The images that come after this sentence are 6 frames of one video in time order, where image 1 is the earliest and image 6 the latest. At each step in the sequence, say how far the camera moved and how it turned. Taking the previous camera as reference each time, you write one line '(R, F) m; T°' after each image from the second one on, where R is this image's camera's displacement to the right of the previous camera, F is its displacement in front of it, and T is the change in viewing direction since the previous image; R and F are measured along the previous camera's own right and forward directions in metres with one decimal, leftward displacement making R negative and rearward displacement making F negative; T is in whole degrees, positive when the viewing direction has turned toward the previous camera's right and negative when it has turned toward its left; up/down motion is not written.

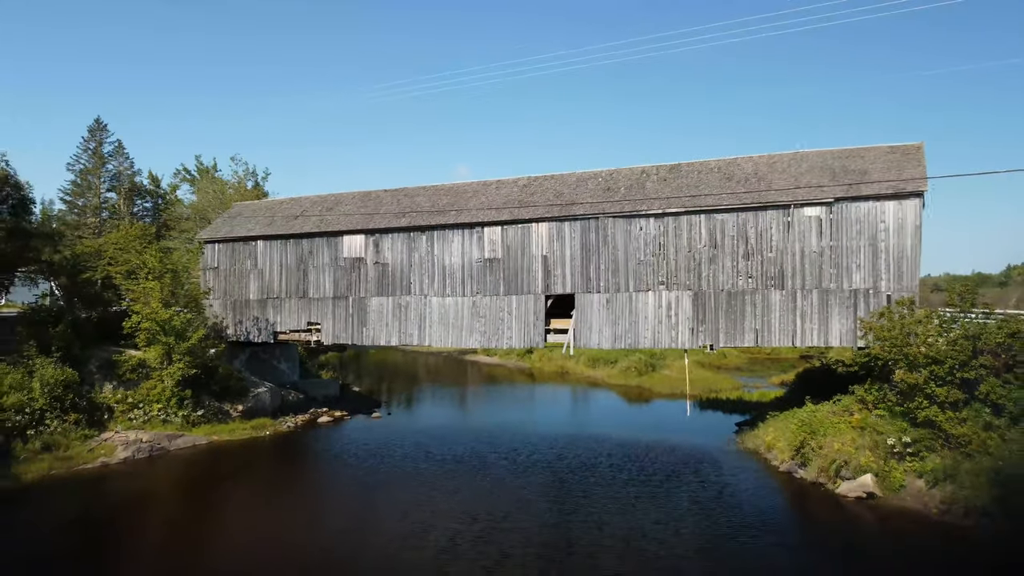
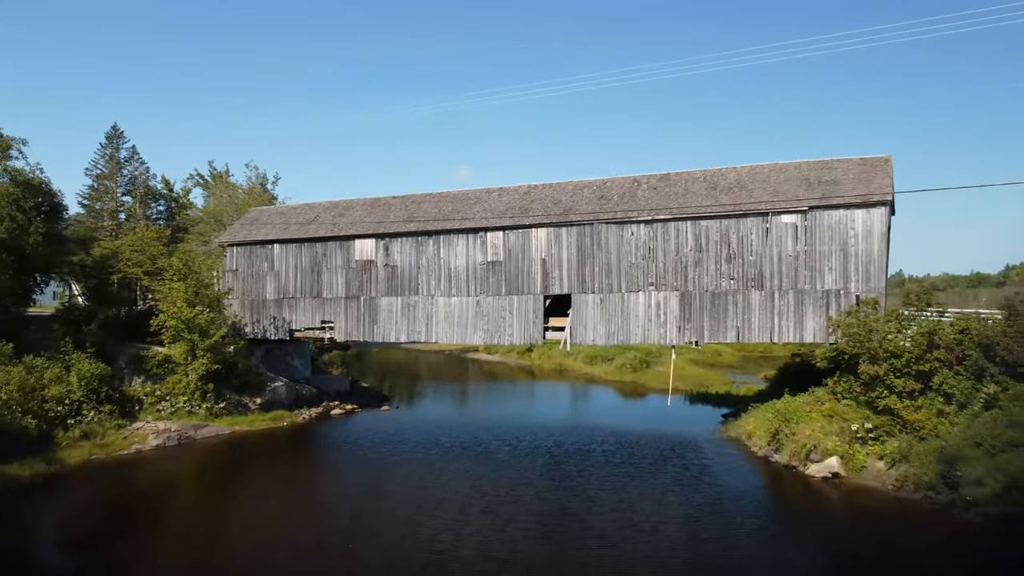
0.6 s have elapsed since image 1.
(0.0, -1.5) m; 0°
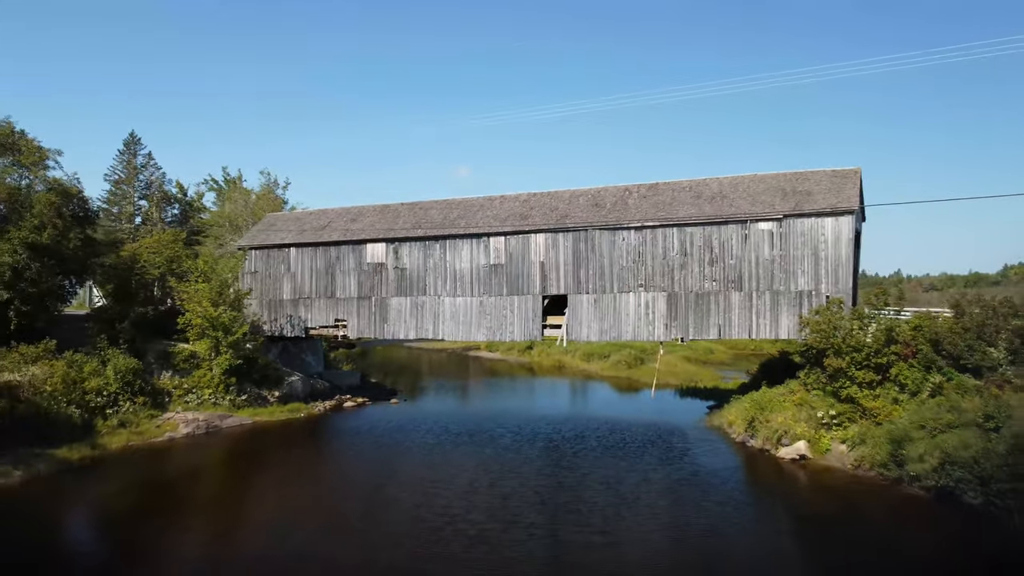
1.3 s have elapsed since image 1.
(0.0, -1.8) m; 0°
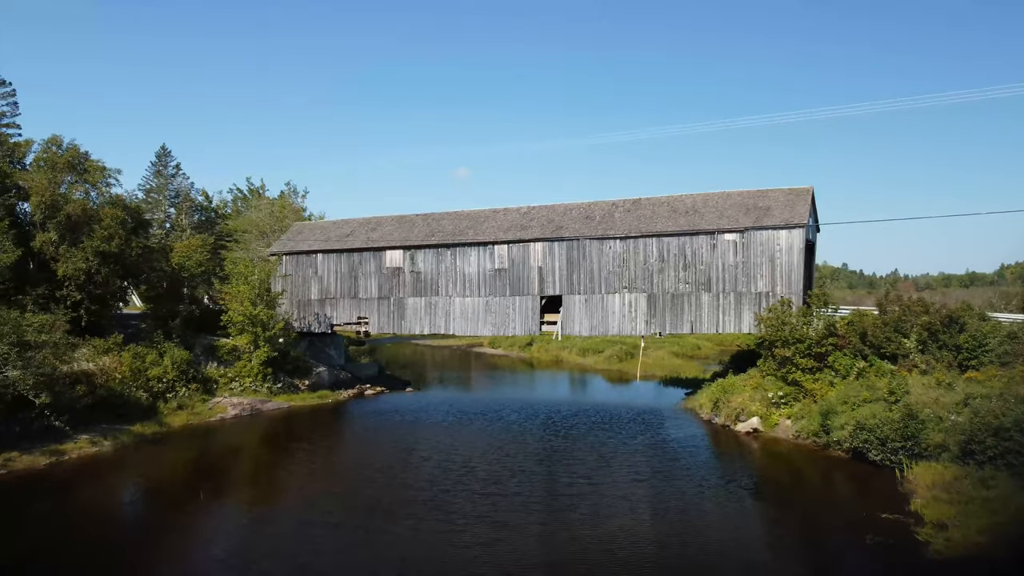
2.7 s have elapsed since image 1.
(-0.1, -3.5) m; 0°
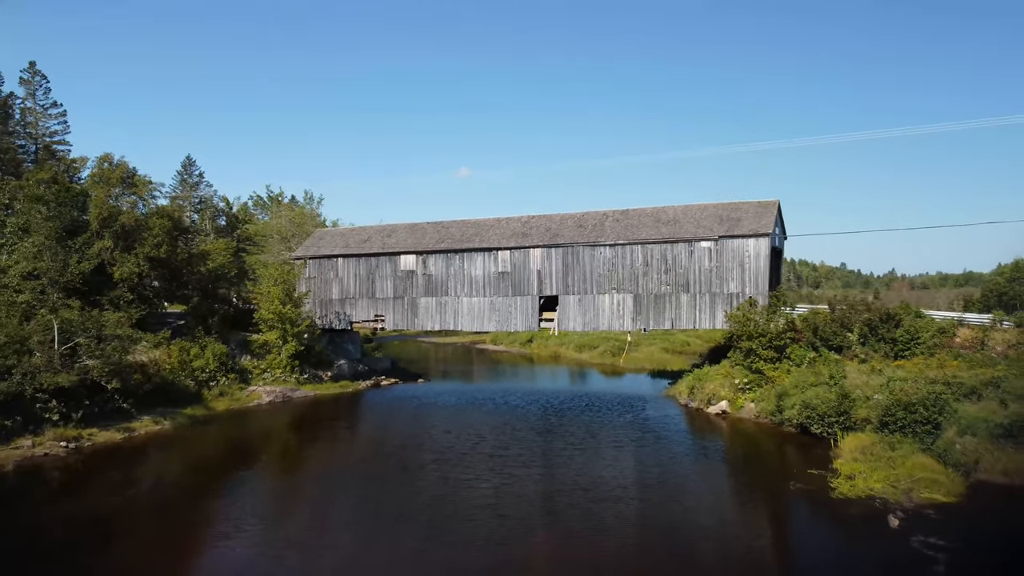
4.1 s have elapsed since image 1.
(-0.1, -3.3) m; 0°
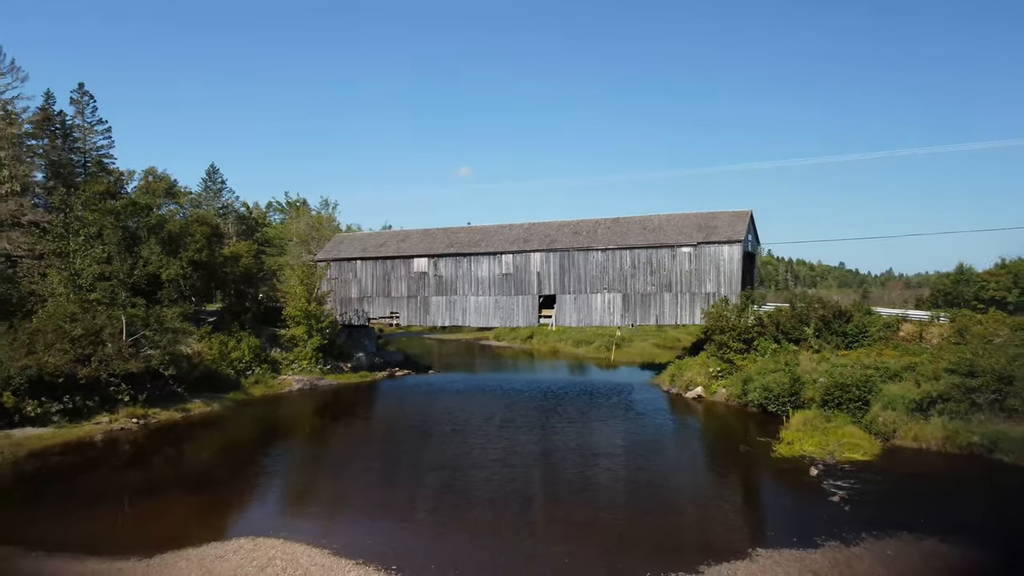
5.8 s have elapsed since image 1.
(-0.1, -3.5) m; 0°
